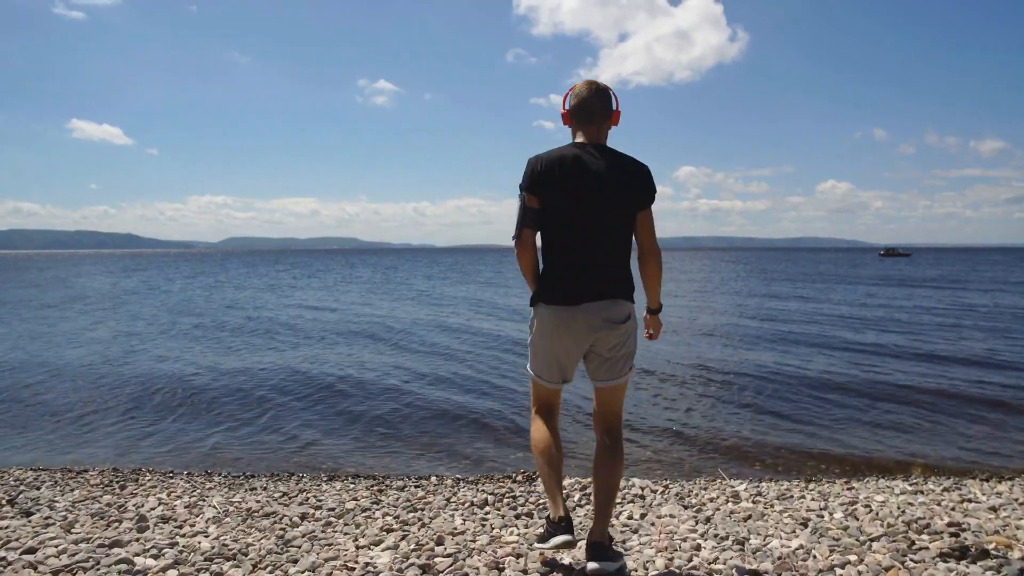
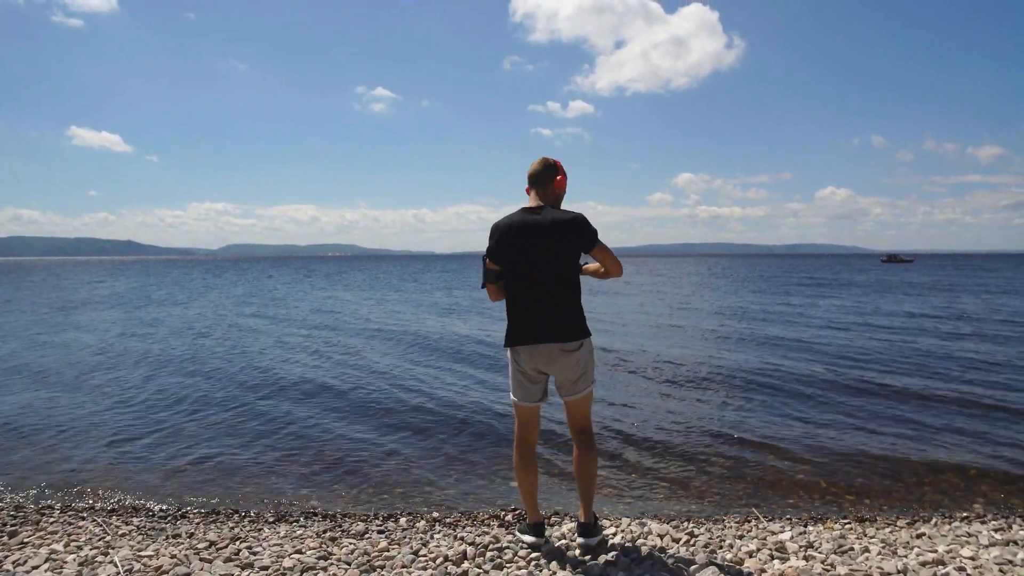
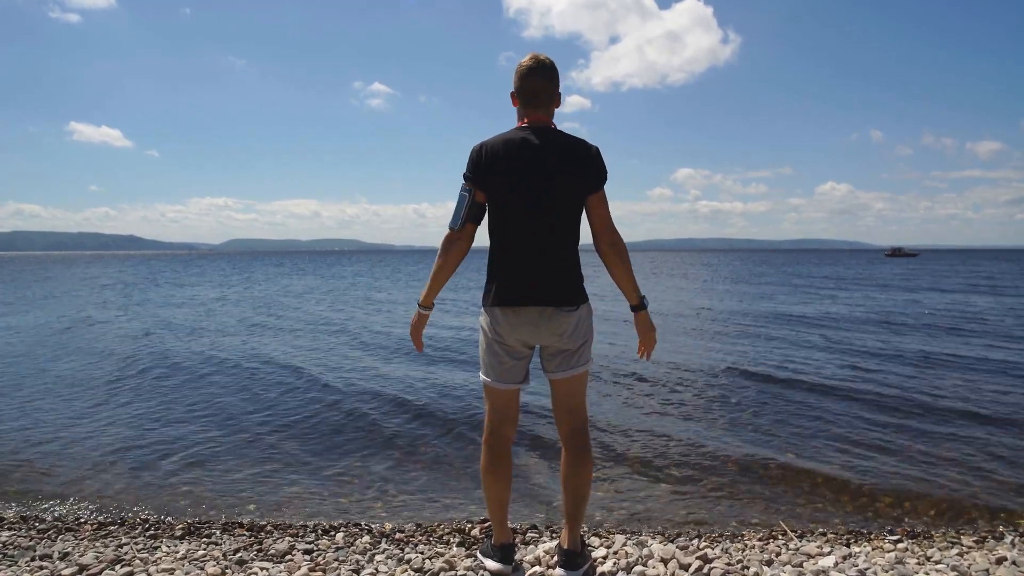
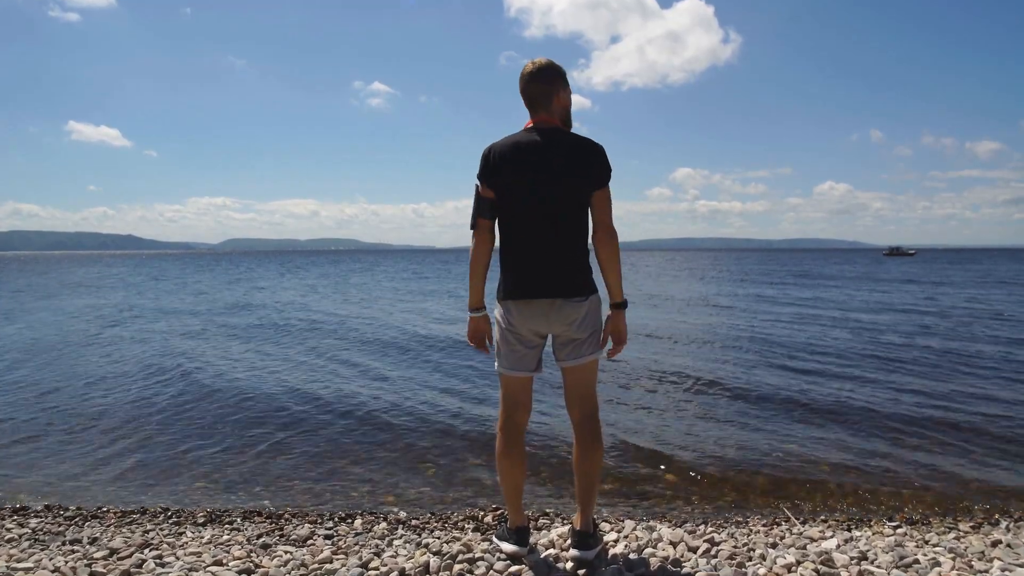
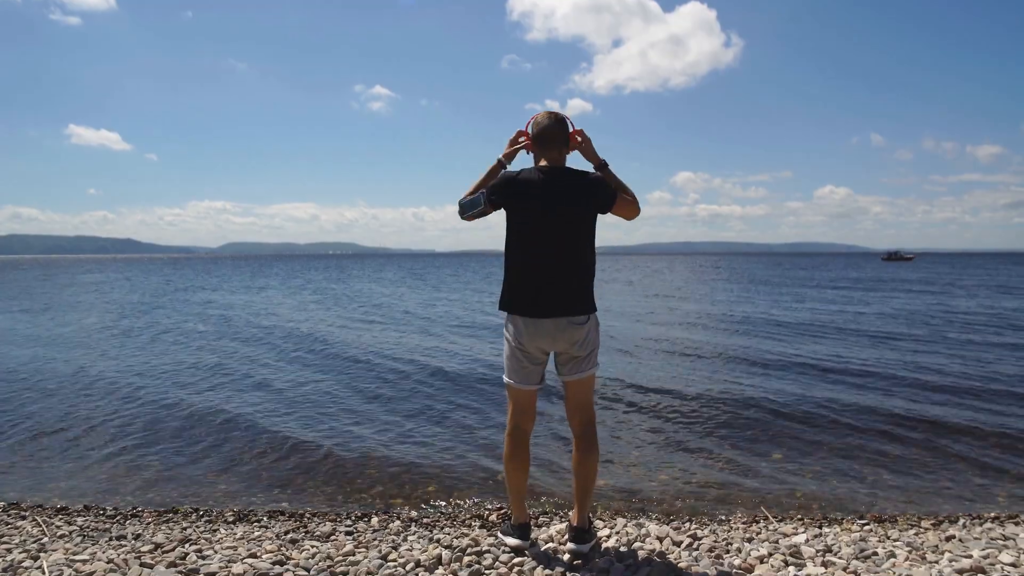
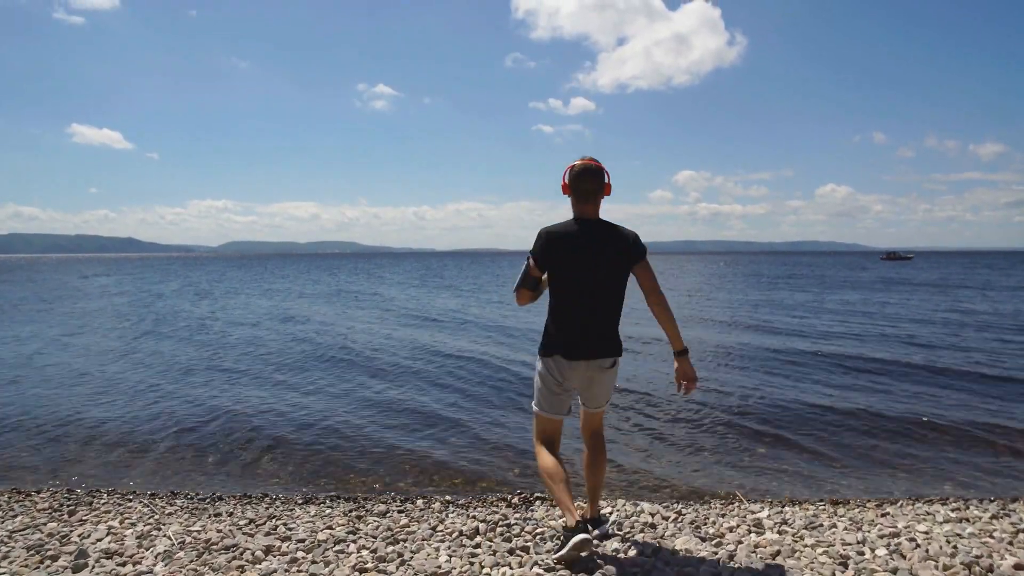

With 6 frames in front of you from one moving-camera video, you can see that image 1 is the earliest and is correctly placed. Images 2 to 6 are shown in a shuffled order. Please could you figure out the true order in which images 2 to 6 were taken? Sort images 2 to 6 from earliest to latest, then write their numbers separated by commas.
6, 2, 5, 4, 3
